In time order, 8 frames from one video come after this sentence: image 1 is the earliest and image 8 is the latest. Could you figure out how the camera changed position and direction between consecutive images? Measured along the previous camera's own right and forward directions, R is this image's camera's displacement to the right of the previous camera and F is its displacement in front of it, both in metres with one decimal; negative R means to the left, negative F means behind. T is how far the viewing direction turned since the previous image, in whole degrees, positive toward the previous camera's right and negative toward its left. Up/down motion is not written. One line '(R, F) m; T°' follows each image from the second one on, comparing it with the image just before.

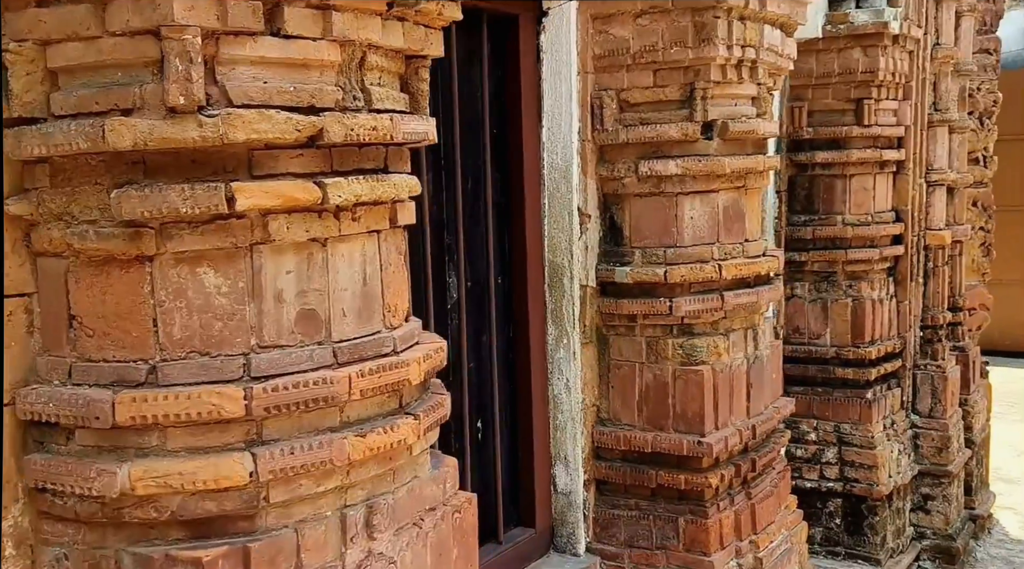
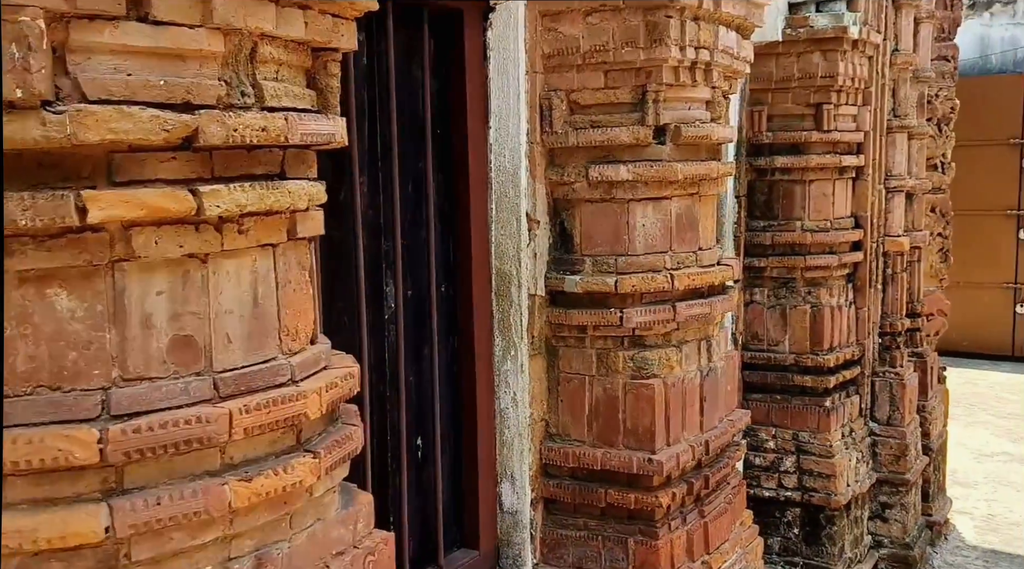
(+0.1, +0.1) m; +2°
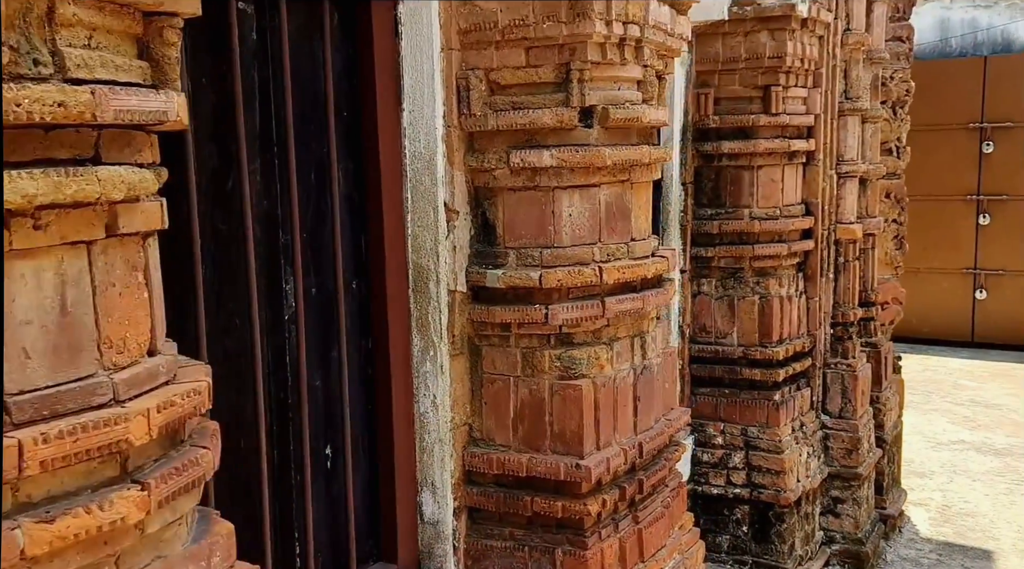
(+0.1, +0.2) m; +2°
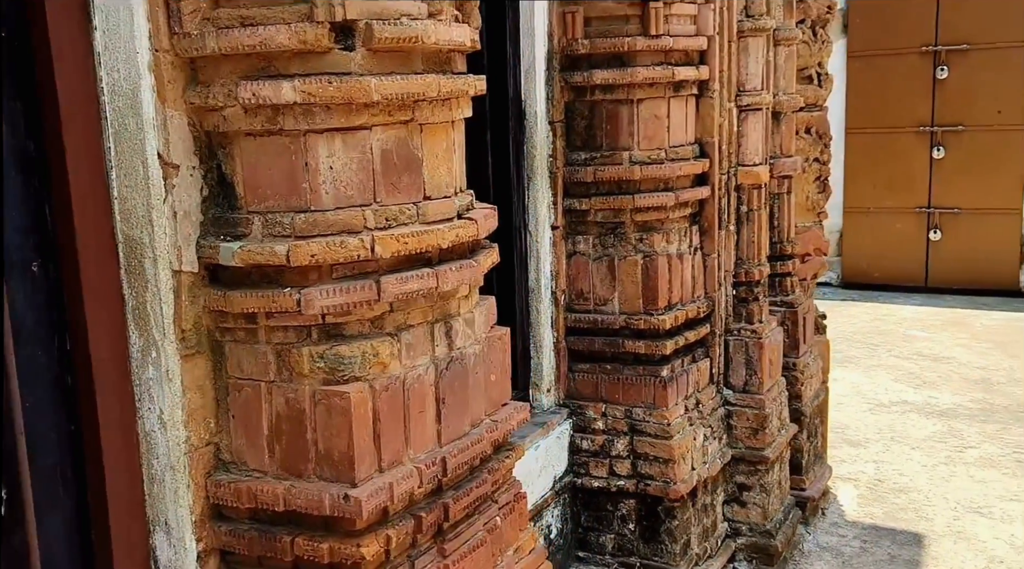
(+0.4, +0.7) m; +2°
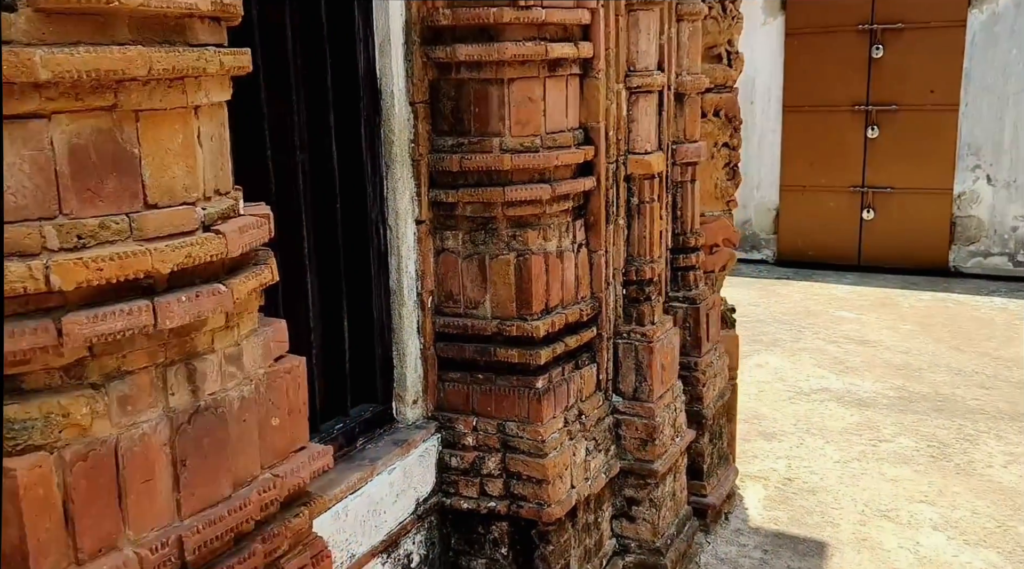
(+0.3, +0.4) m; +2°
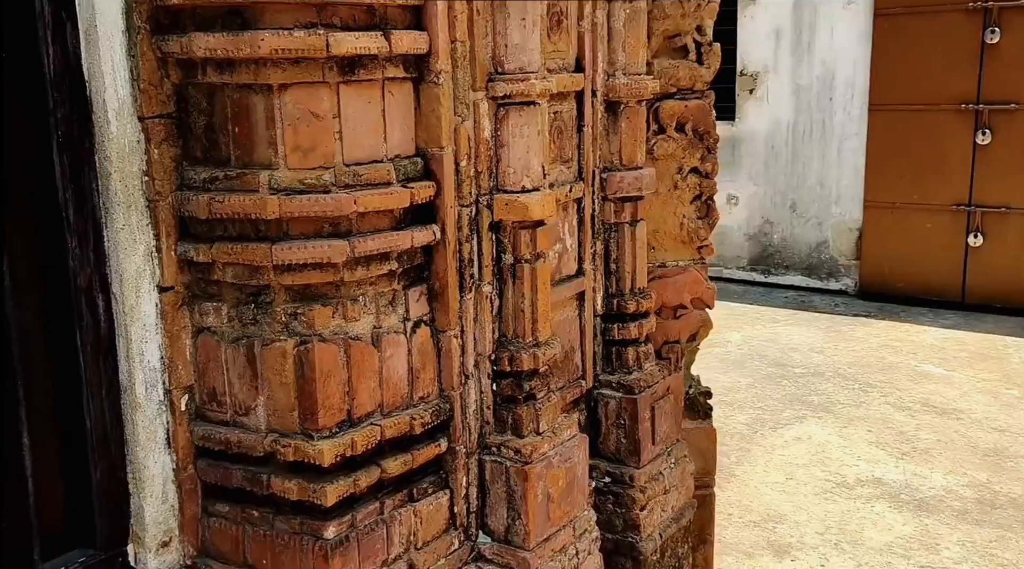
(+0.8, +1.3) m; -8°
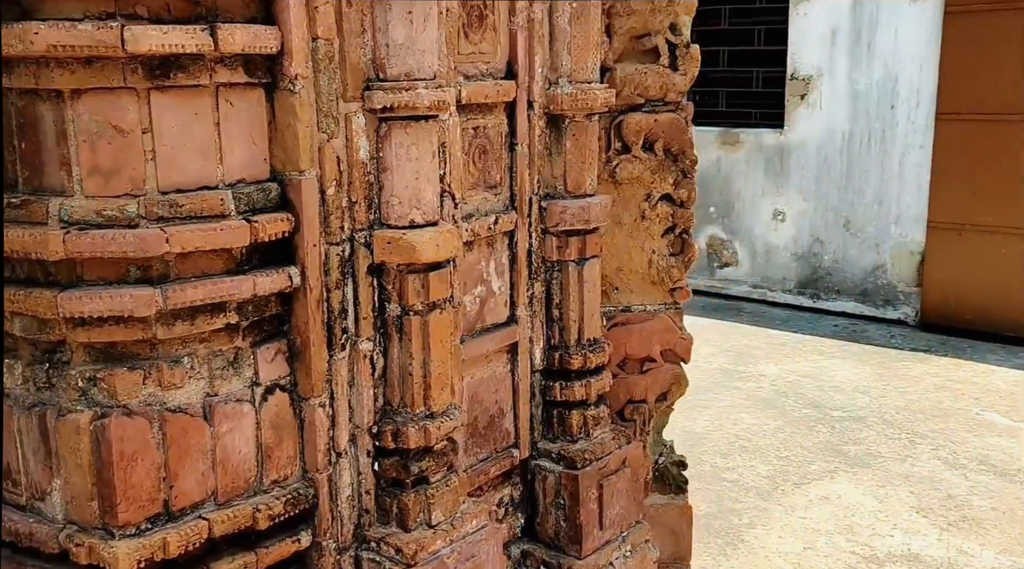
(+0.4, +0.6) m; -4°
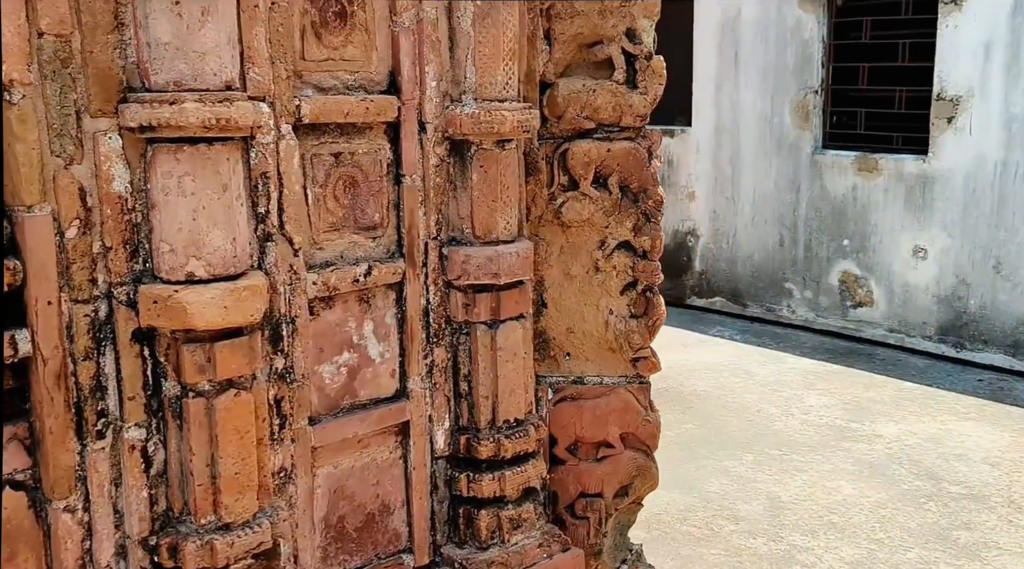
(+0.6, +0.6) m; -9°
